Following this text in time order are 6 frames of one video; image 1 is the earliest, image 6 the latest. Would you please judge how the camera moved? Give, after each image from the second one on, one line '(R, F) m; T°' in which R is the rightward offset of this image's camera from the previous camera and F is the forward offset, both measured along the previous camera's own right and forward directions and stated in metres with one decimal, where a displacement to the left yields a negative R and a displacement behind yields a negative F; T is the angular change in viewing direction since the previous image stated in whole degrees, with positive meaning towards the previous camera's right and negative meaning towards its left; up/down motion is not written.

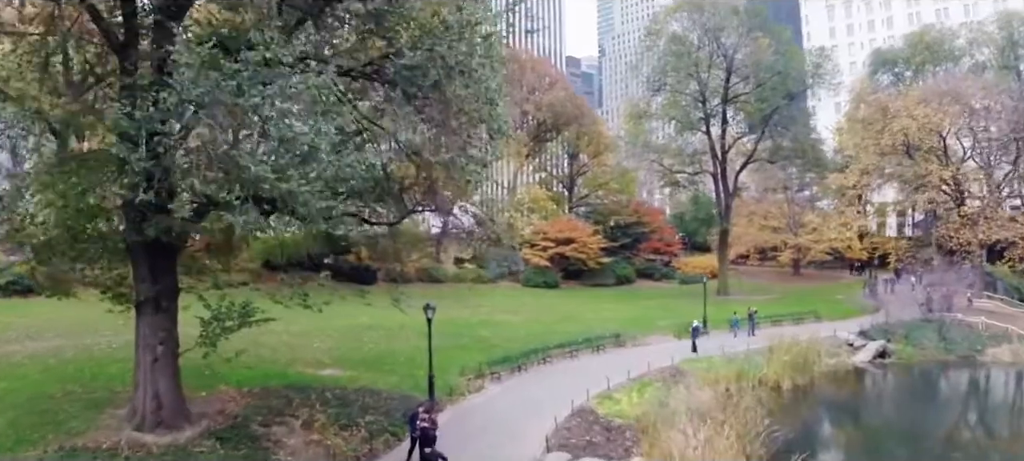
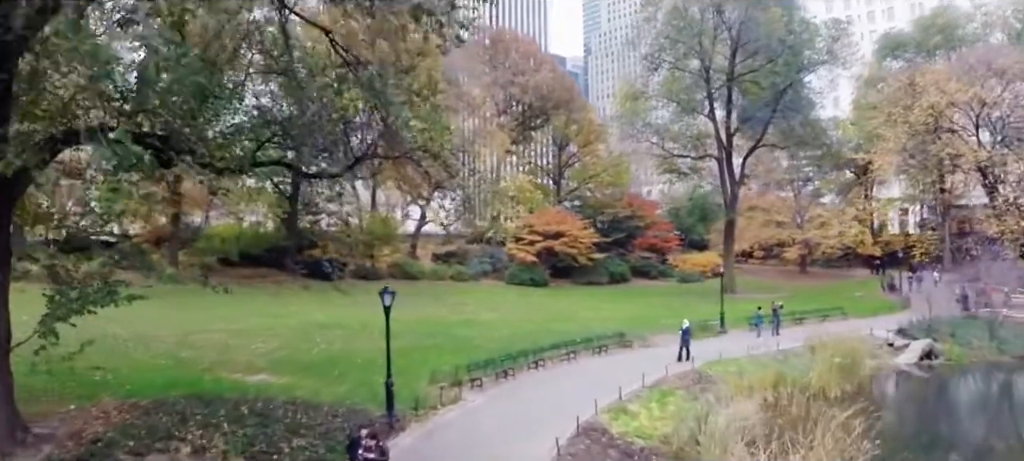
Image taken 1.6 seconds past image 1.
(0.0, +4.9) m; +1°
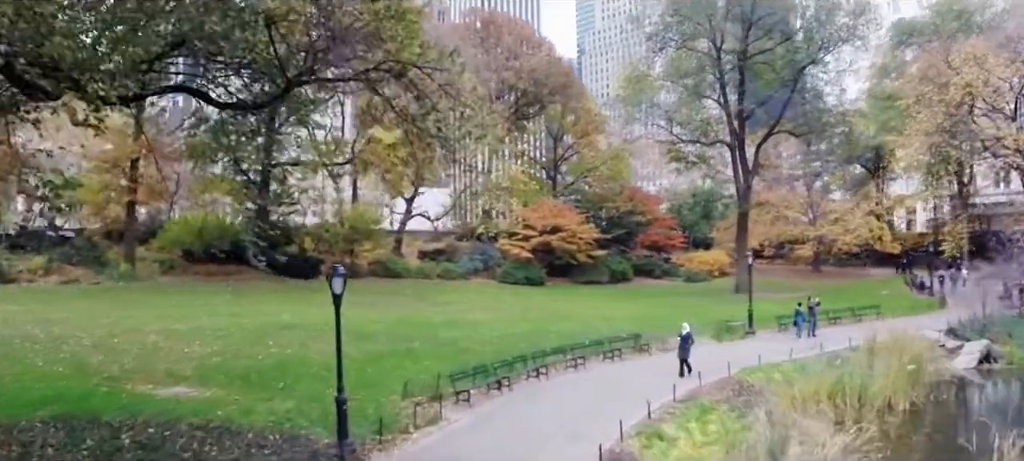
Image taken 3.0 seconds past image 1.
(-0.1, +4.0) m; +1°
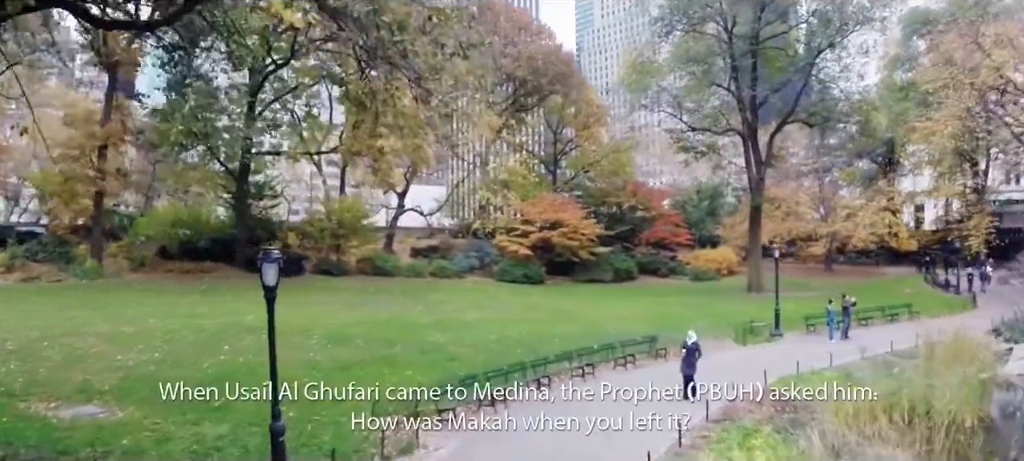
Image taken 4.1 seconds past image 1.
(0.0, +2.7) m; 0°
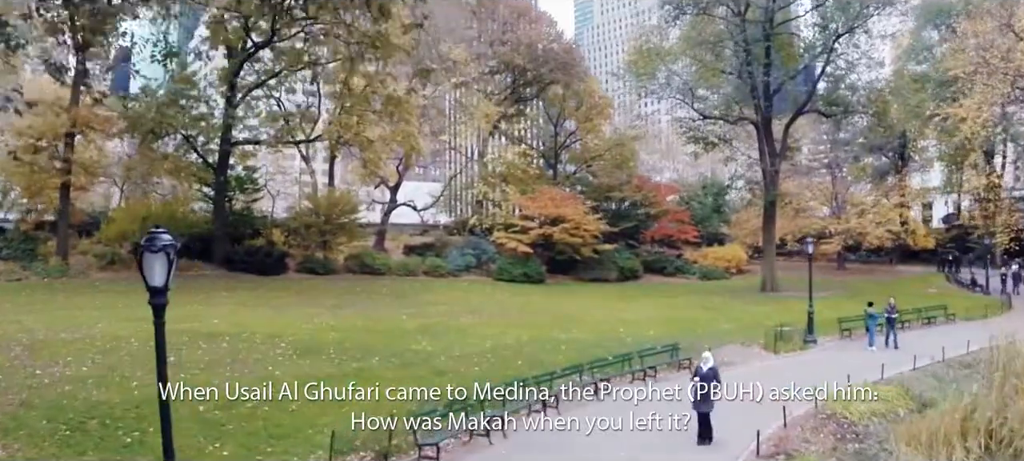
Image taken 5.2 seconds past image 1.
(0.0, +2.4) m; 0°
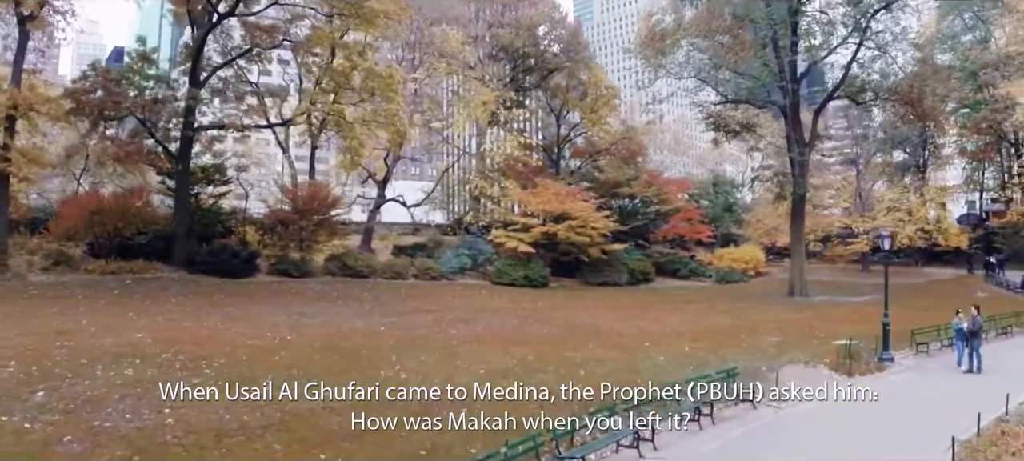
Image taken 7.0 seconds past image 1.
(-0.1, +3.8) m; 0°
